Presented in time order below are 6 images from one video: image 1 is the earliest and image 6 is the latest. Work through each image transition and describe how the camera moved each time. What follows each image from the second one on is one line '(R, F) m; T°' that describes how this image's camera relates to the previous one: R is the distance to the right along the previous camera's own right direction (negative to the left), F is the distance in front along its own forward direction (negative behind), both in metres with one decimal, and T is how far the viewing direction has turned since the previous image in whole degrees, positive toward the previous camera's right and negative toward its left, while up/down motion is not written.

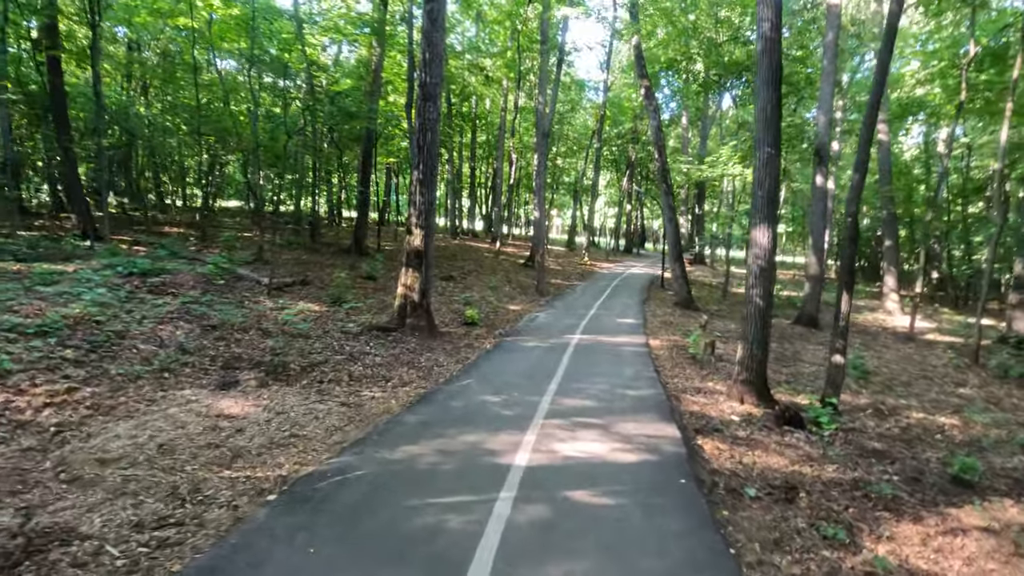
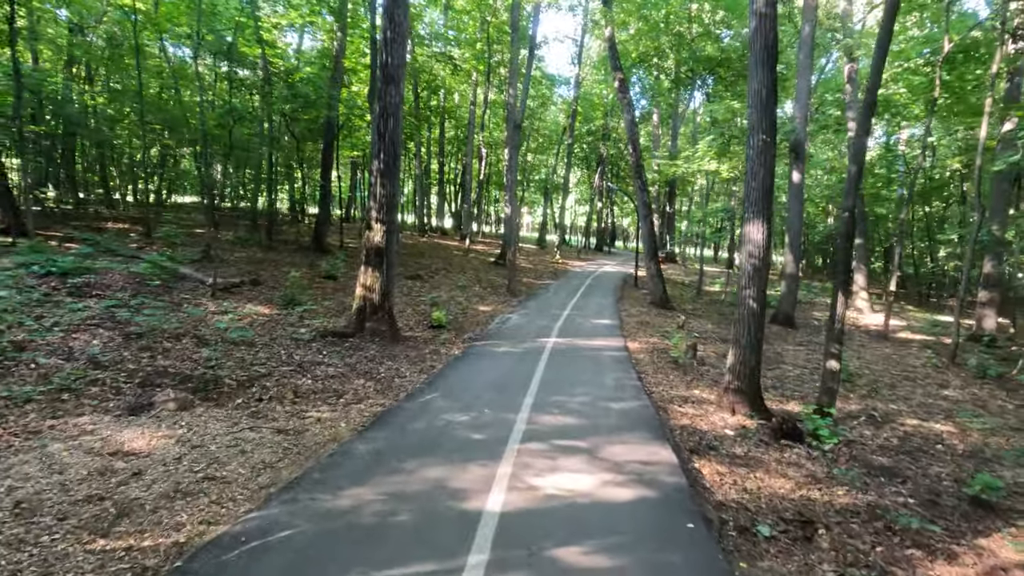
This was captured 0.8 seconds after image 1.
(0.0, +0.9) m; +3°
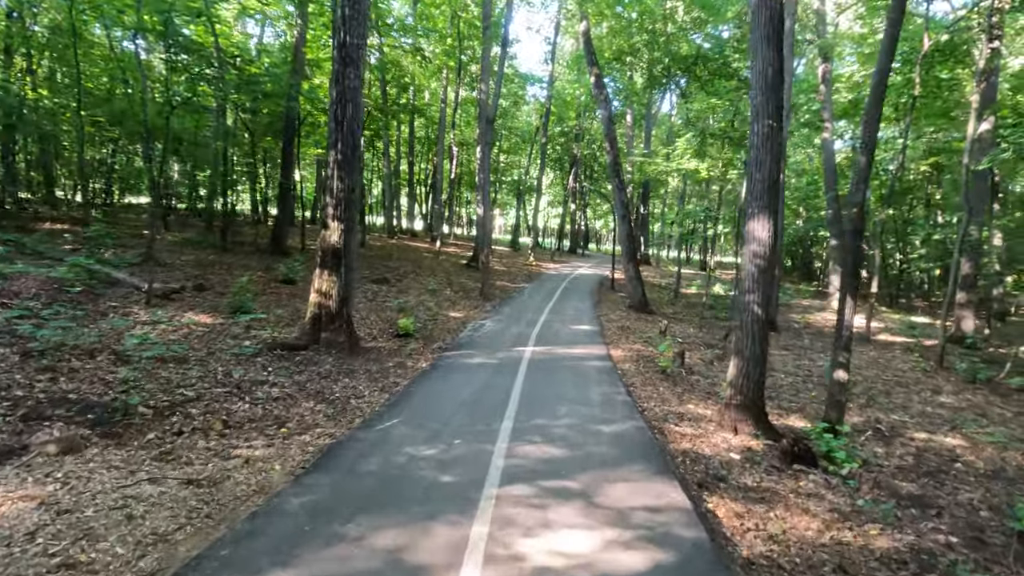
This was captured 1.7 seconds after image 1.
(0.0, +1.0) m; +3°
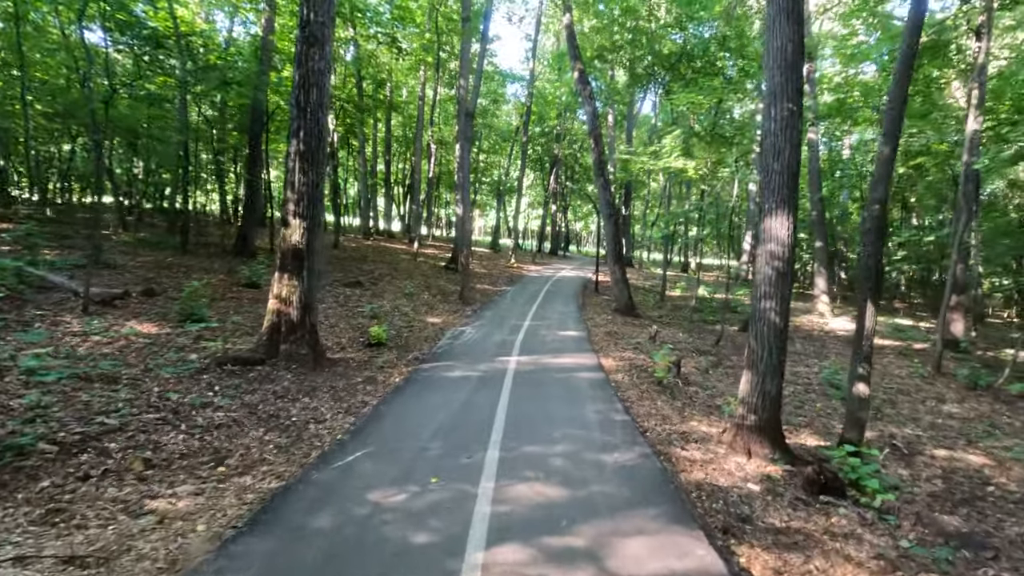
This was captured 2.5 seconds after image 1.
(-0.1, +0.9) m; +2°
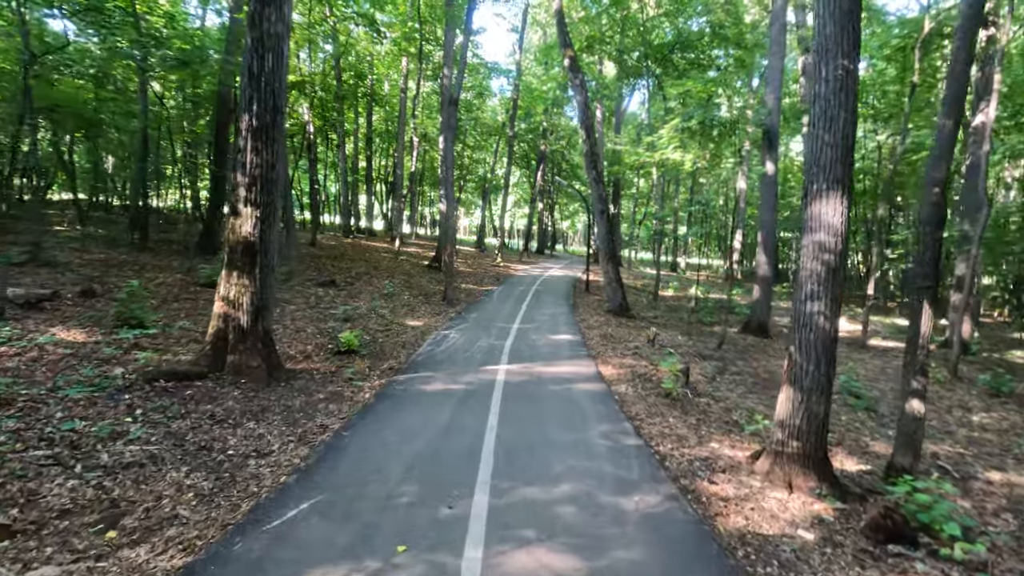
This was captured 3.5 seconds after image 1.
(-0.1, +1.1) m; +2°
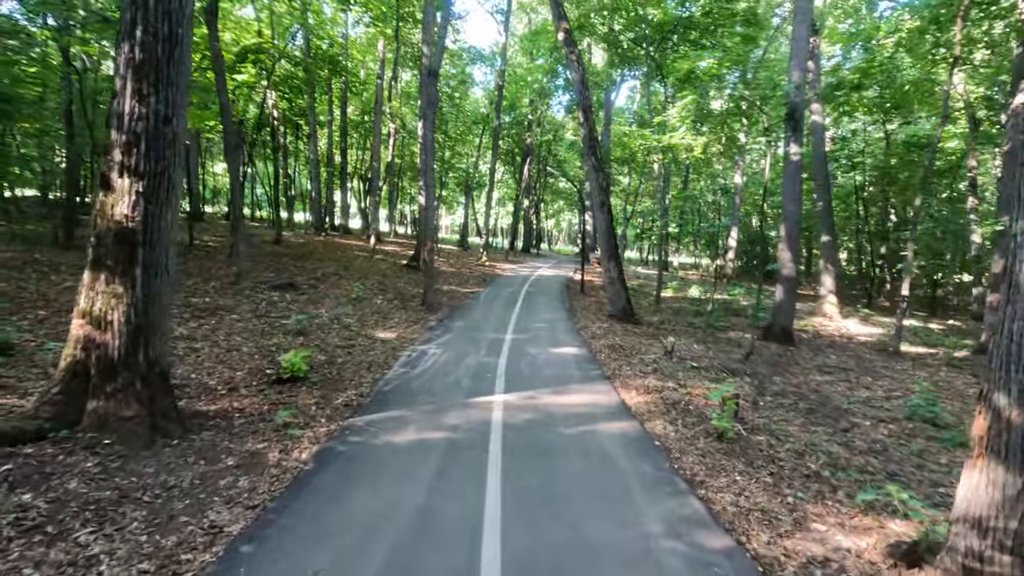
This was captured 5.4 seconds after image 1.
(-0.2, +2.1) m; +2°
